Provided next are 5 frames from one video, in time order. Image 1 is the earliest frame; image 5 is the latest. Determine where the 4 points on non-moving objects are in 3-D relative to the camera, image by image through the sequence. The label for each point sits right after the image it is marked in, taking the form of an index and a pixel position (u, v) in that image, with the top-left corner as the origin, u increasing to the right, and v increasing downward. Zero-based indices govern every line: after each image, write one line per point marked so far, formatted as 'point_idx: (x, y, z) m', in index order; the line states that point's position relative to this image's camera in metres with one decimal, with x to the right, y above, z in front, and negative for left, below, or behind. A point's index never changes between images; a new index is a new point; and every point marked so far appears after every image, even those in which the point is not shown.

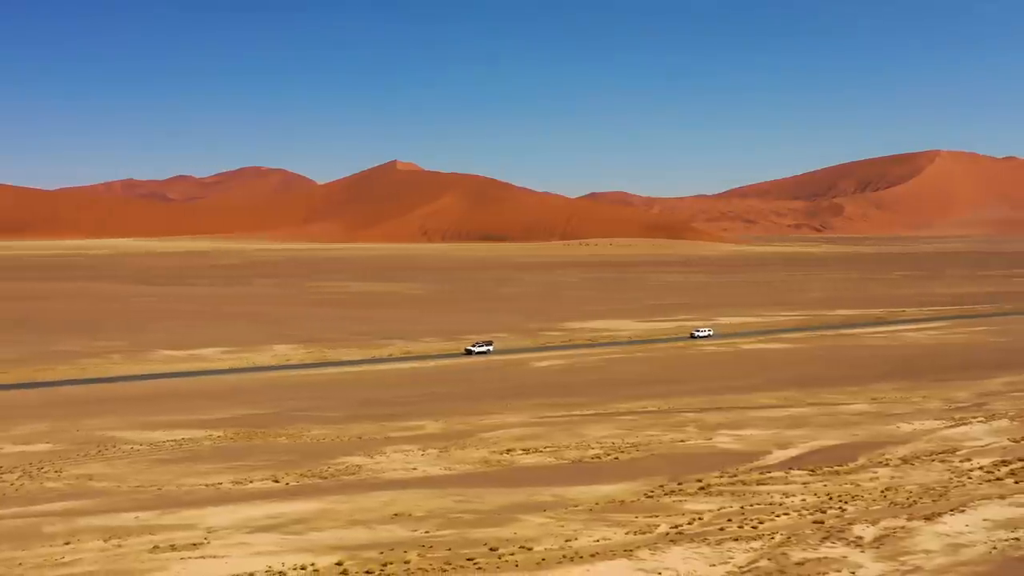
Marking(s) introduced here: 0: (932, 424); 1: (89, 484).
0: (+7.0, -2.3, +19.6) m
1: (-5.6, -2.5, +15.2) m
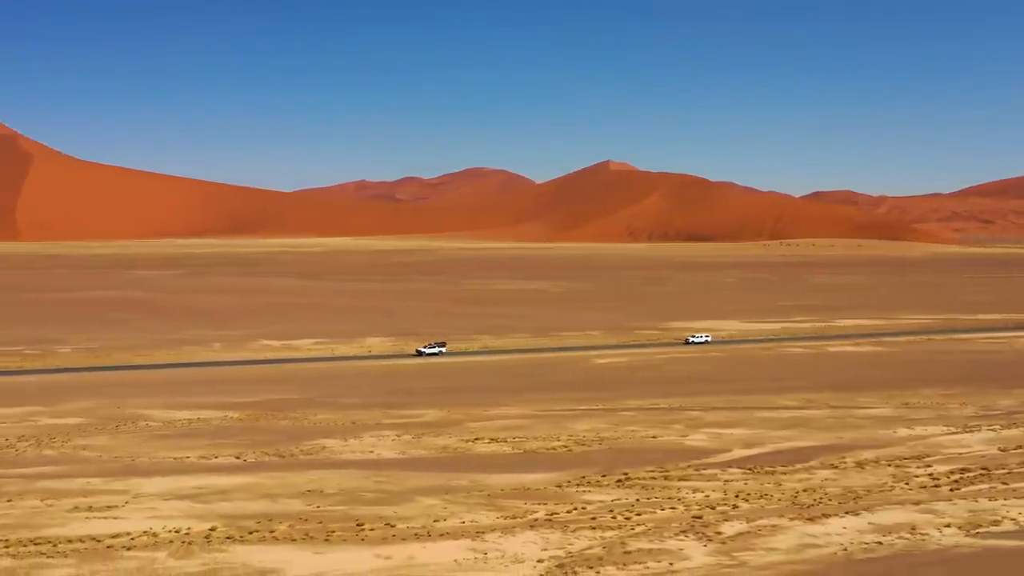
0: (+6.9, -2.3, +18.9) m
1: (-6.4, -2.4, +17.0) m
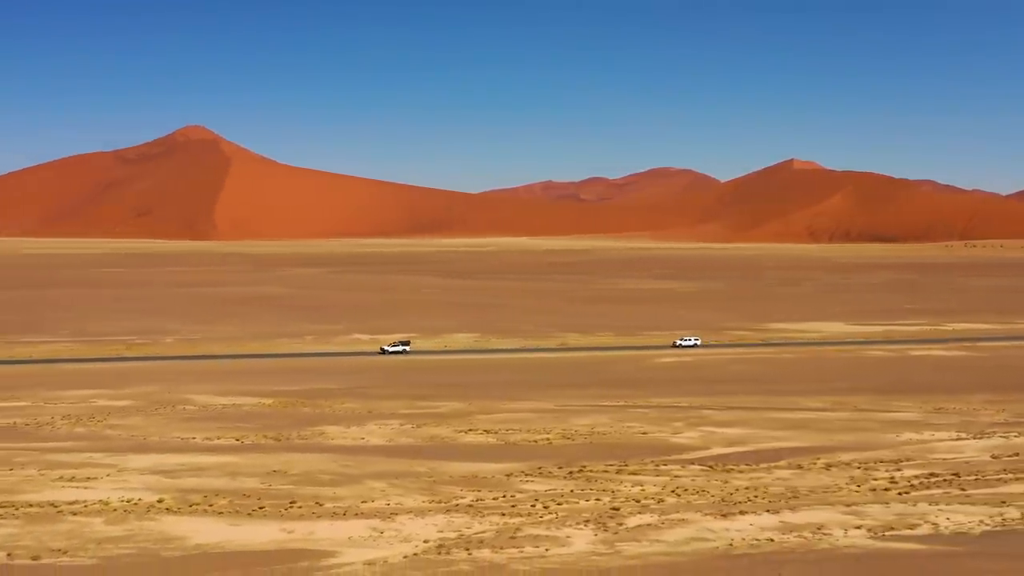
0: (+6.8, -2.3, +18.4) m
1: (-6.6, -2.3, +18.7) m
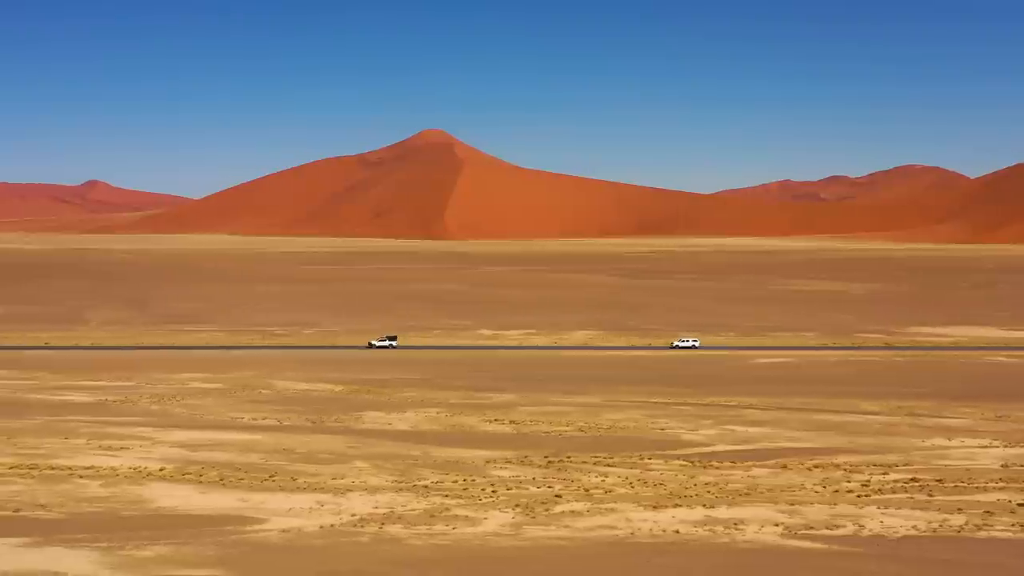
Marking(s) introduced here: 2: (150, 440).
0: (+7.0, -2.3, +17.7) m
1: (-6.0, -2.1, +20.7) m
2: (-5.5, -2.3, +17.7) m
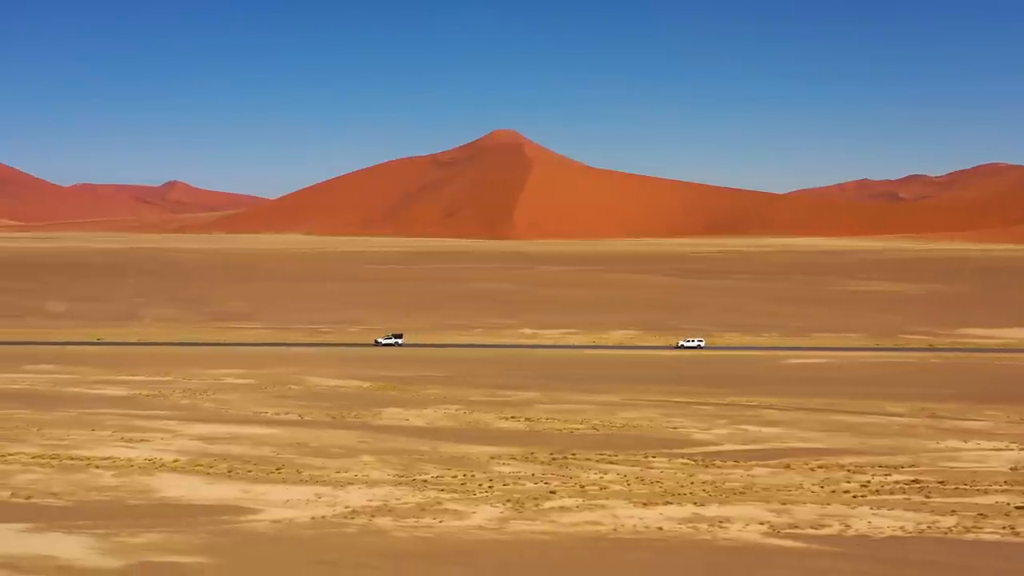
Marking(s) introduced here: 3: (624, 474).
0: (+7.2, -2.3, +17.5) m
1: (-5.6, -2.1, +21.3) m
2: (-5.3, -2.3, +18.2) m
3: (+1.5, -2.4, +15.3) m
